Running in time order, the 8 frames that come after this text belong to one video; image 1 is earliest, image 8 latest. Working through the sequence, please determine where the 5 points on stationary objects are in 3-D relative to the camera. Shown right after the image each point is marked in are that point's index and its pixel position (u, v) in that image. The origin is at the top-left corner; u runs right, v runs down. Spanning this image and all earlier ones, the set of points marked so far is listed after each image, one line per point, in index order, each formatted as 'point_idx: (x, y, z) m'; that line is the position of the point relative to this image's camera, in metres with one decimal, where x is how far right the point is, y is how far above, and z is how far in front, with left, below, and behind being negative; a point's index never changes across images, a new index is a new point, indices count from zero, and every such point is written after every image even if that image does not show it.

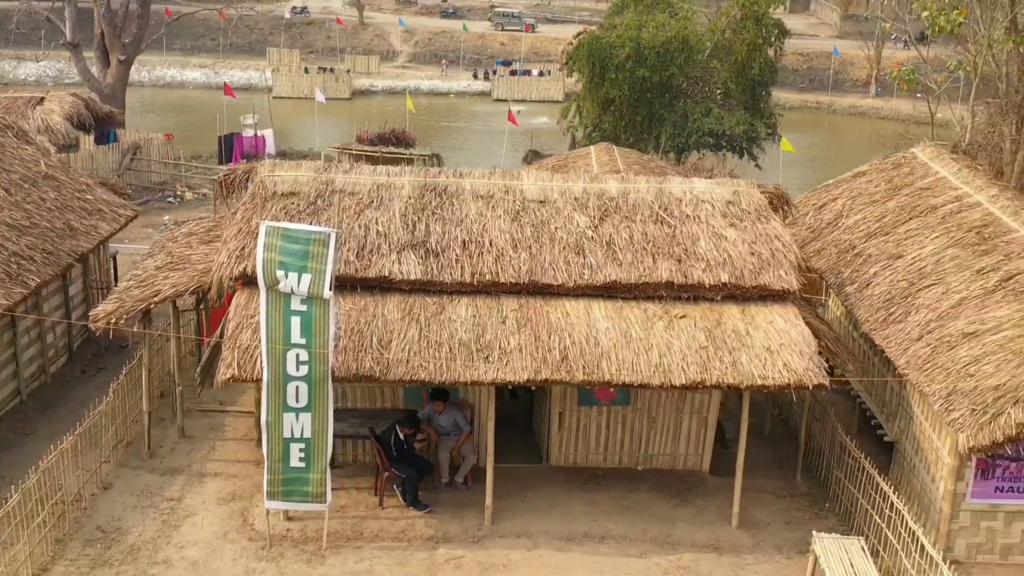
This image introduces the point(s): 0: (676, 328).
0: (+1.6, -0.4, +10.4) m
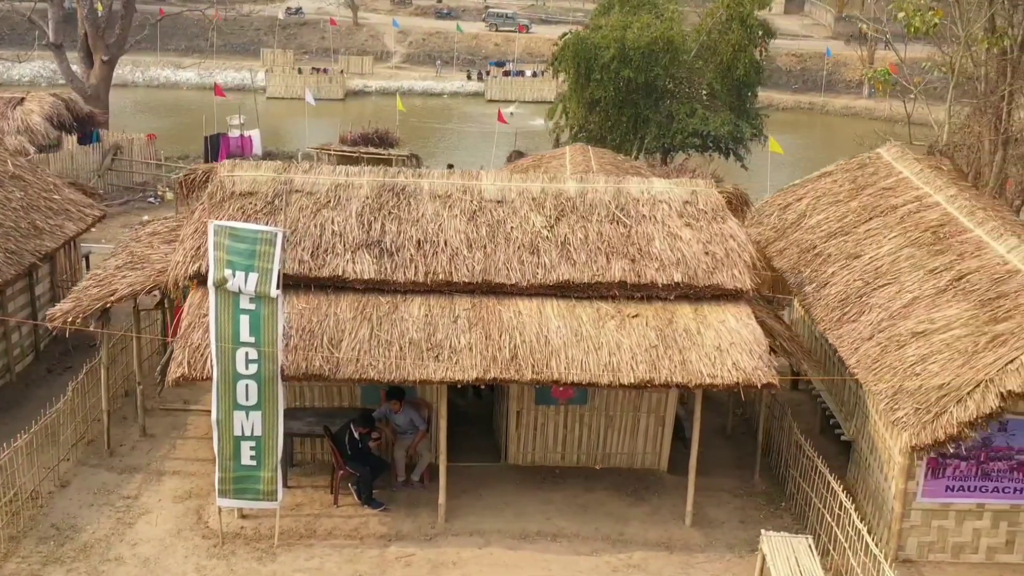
0: (+1.1, -0.4, +10.5) m
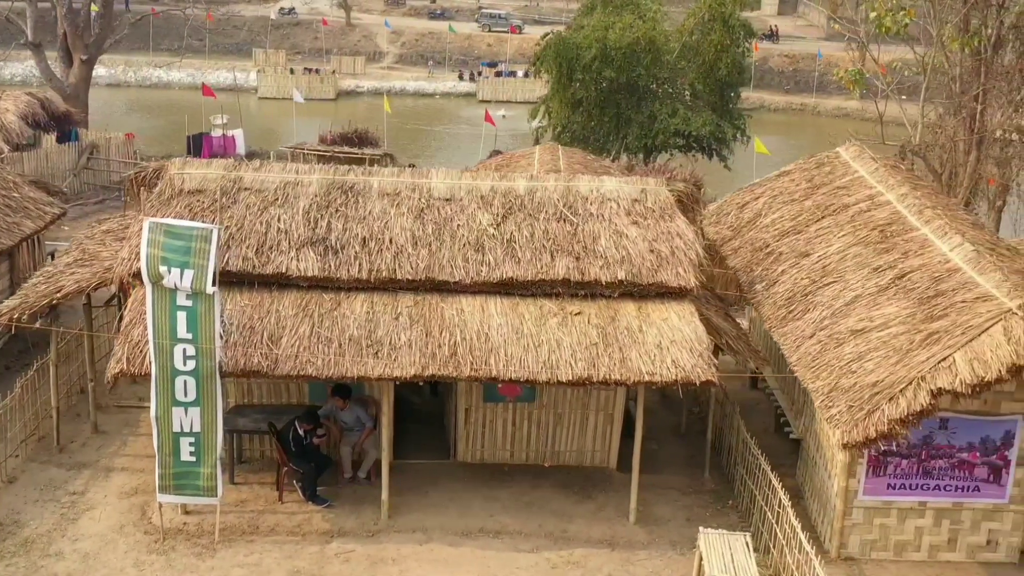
0: (+0.5, -0.4, +10.5) m
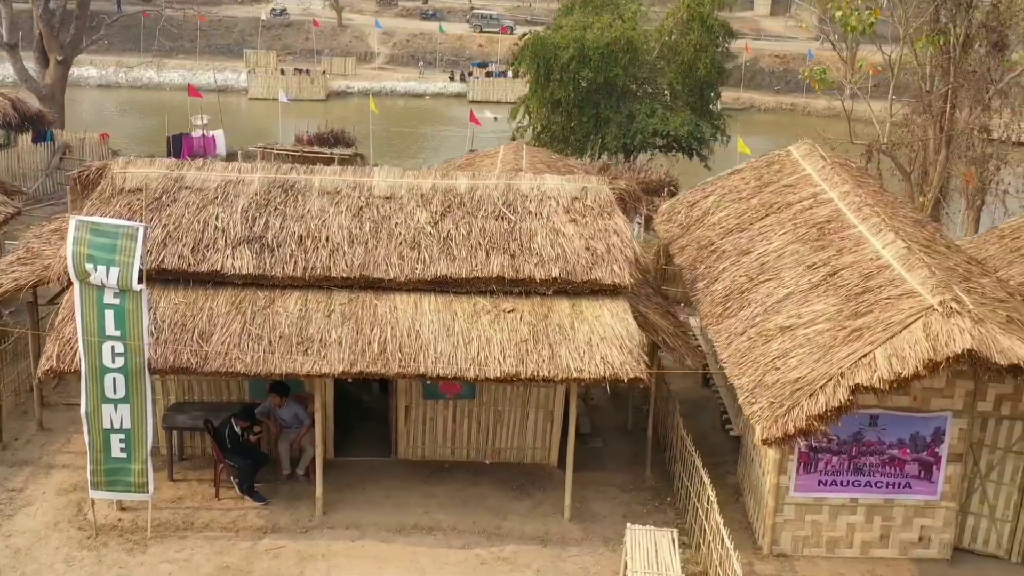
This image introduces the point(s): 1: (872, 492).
0: (-0.1, -0.3, +10.5) m
1: (+3.5, -2.0, +10.6) m
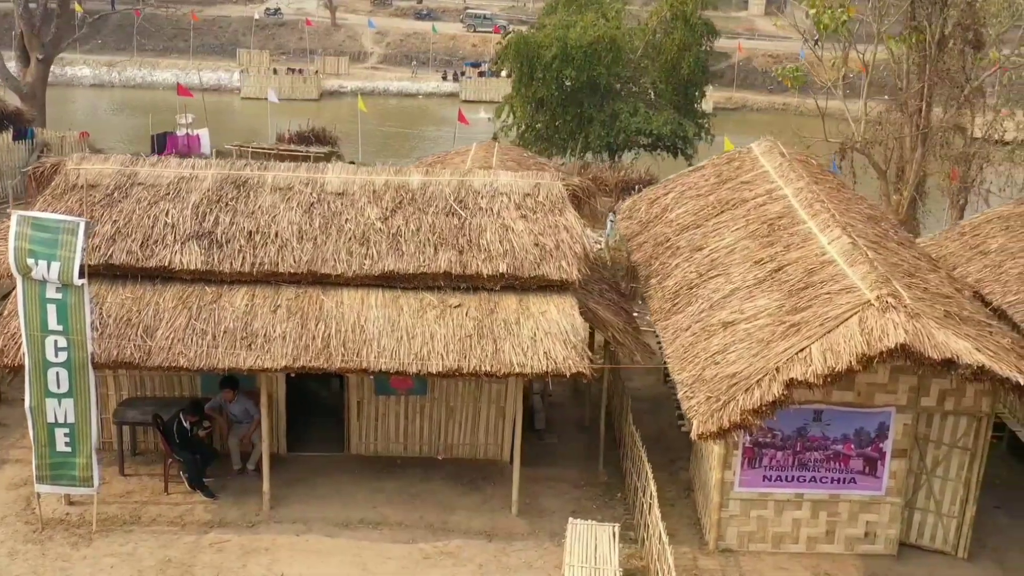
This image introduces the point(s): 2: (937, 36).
0: (-0.7, -0.3, +10.6) m
1: (+3.0, -2.0, +10.6) m
2: (+8.0, +4.7, +19.9) m
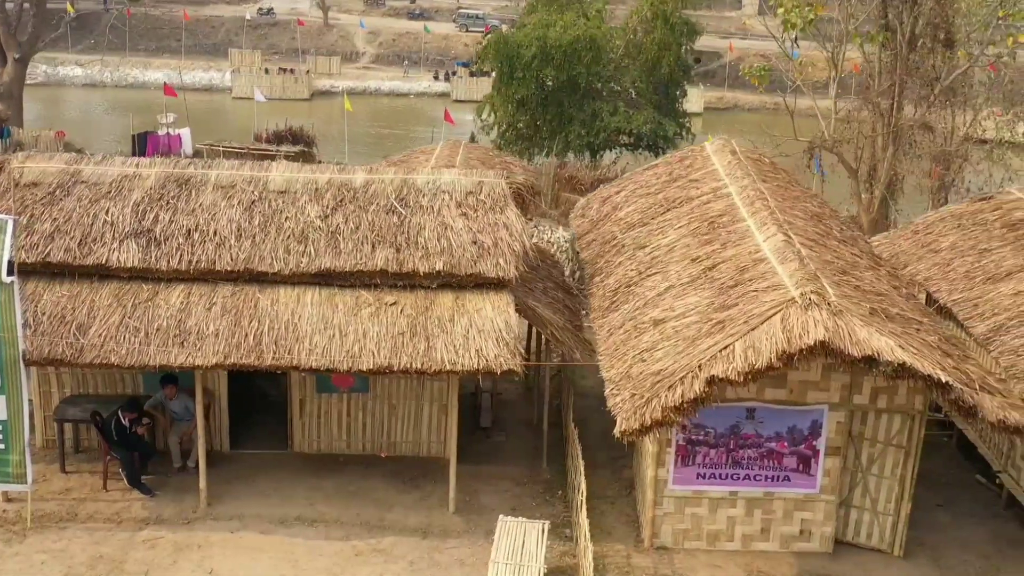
0: (-1.3, -0.3, +10.6) m
1: (+2.4, -1.9, +10.6) m
2: (+7.4, +4.7, +19.9) m
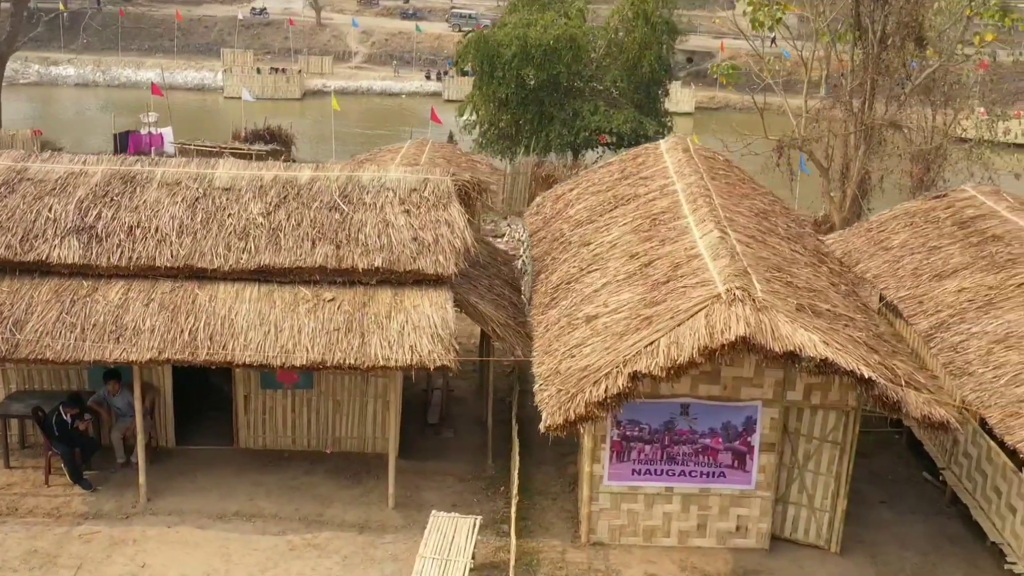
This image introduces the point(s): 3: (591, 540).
0: (-1.9, -0.2, +10.6) m
1: (+1.7, -1.9, +10.6) m
2: (+6.8, +4.7, +19.9) m
3: (+0.8, -2.5, +10.7) m
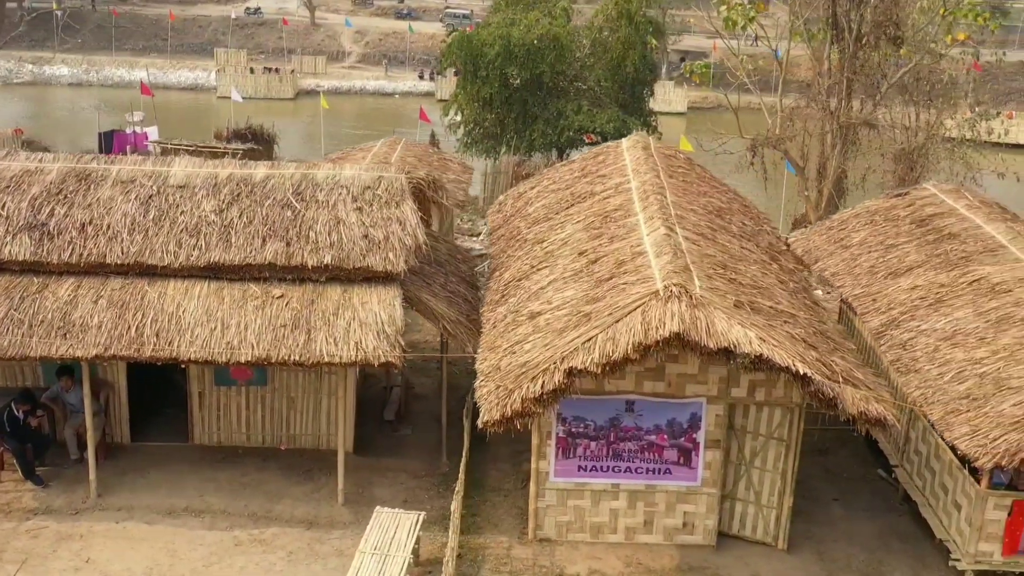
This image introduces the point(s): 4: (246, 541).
0: (-2.5, -0.2, +10.7) m
1: (+1.2, -1.9, +10.6) m
2: (+6.3, +4.8, +19.9) m
3: (+0.3, -2.5, +10.7) m
4: (-2.6, -2.5, +10.4) m
